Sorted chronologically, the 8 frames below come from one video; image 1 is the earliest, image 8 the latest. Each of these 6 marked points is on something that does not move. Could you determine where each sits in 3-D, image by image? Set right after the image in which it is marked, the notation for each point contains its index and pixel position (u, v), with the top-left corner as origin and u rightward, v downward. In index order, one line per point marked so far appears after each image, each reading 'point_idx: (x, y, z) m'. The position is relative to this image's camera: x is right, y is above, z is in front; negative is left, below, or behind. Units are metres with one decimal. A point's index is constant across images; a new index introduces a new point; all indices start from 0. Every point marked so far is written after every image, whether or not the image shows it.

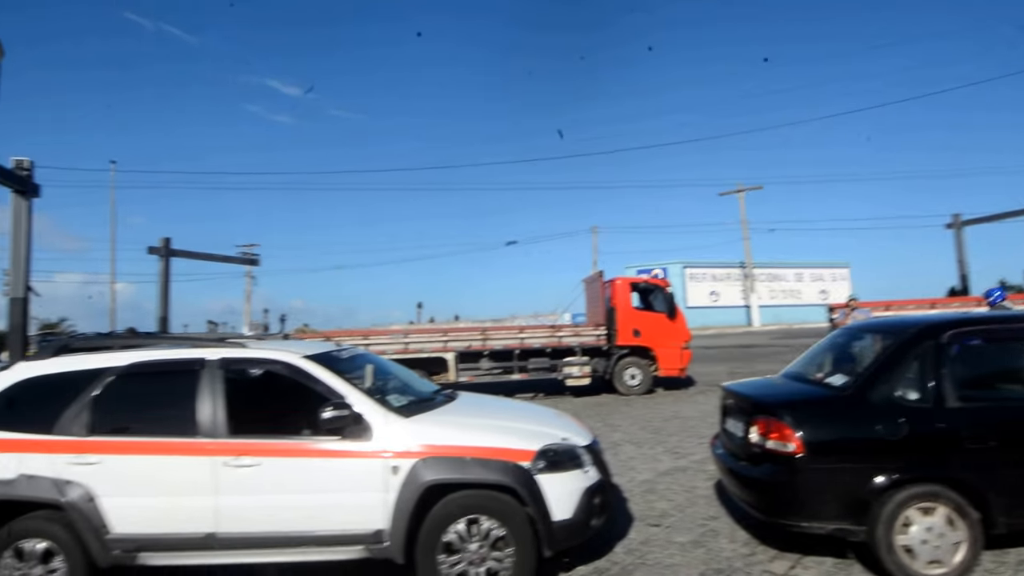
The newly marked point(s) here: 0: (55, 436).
0: (-2.9, -0.9, +4.3) m
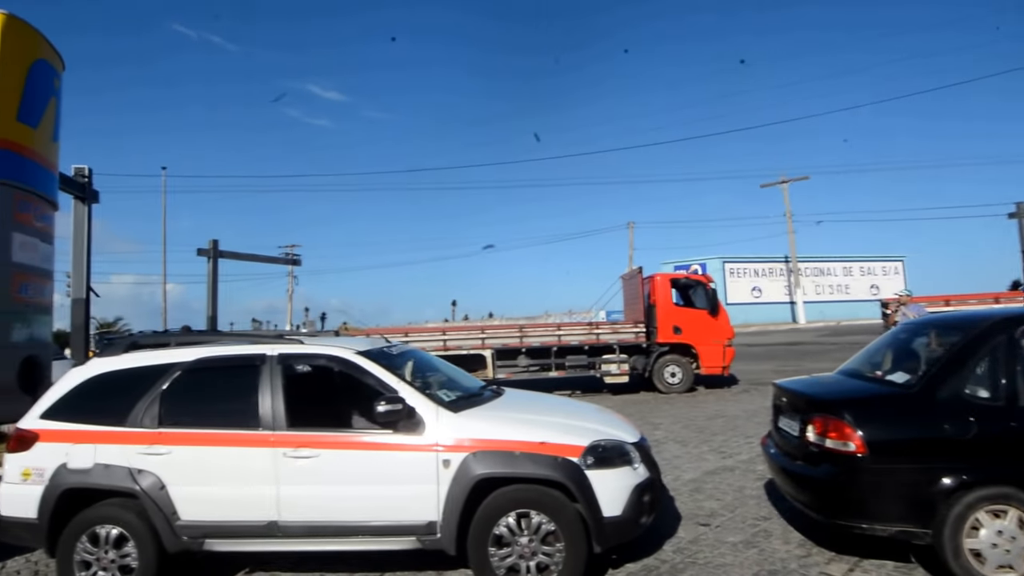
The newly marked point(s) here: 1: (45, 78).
0: (-2.6, -0.9, +4.5) m
1: (-8.0, +3.6, +11.3) m
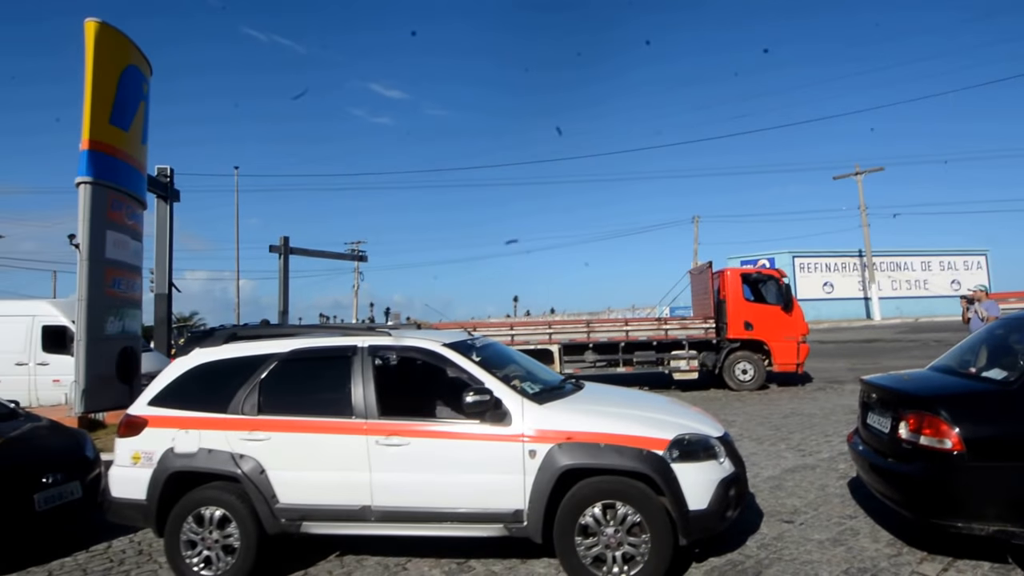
0: (-2.0, -0.9, +4.8) m
1: (-6.8, +3.6, +12.0) m
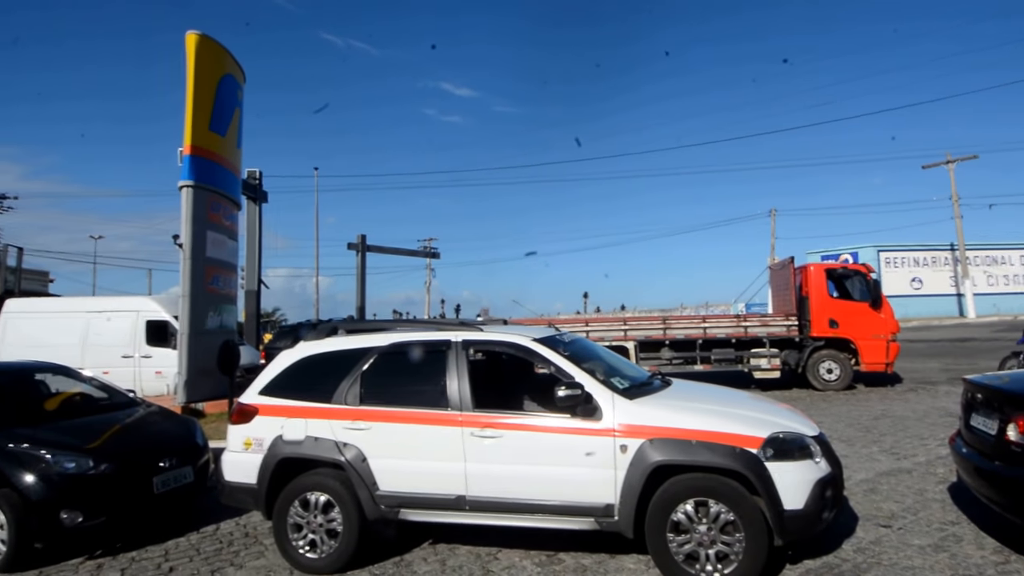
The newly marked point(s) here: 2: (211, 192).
0: (-1.3, -0.9, +5.0) m
1: (-5.4, +3.7, +12.7) m
2: (-5.3, +1.7, +11.9) m
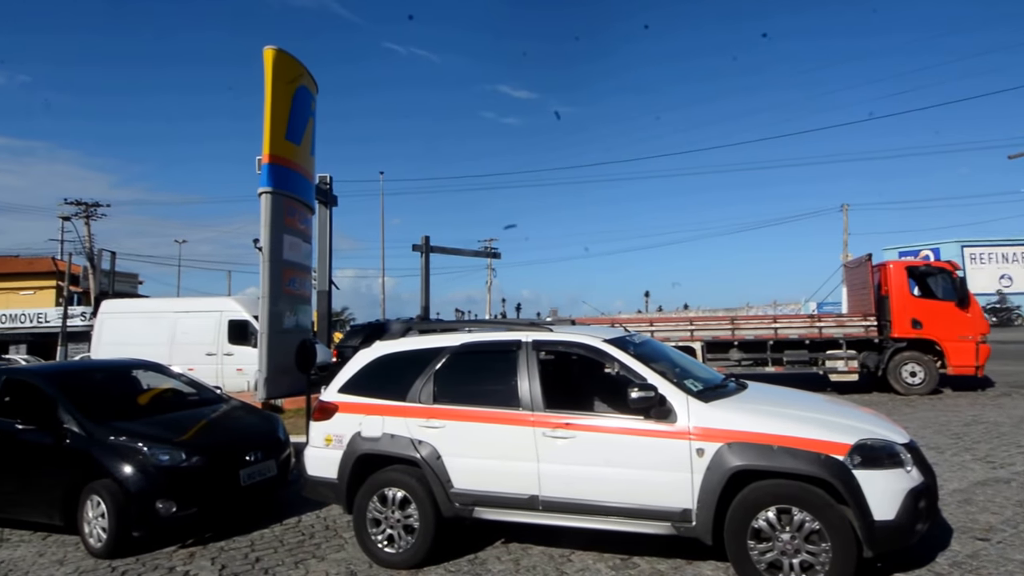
0: (-0.8, -0.9, +5.1) m
1: (-4.1, +3.7, +13.1) m
2: (-4.1, +1.7, +12.3) m
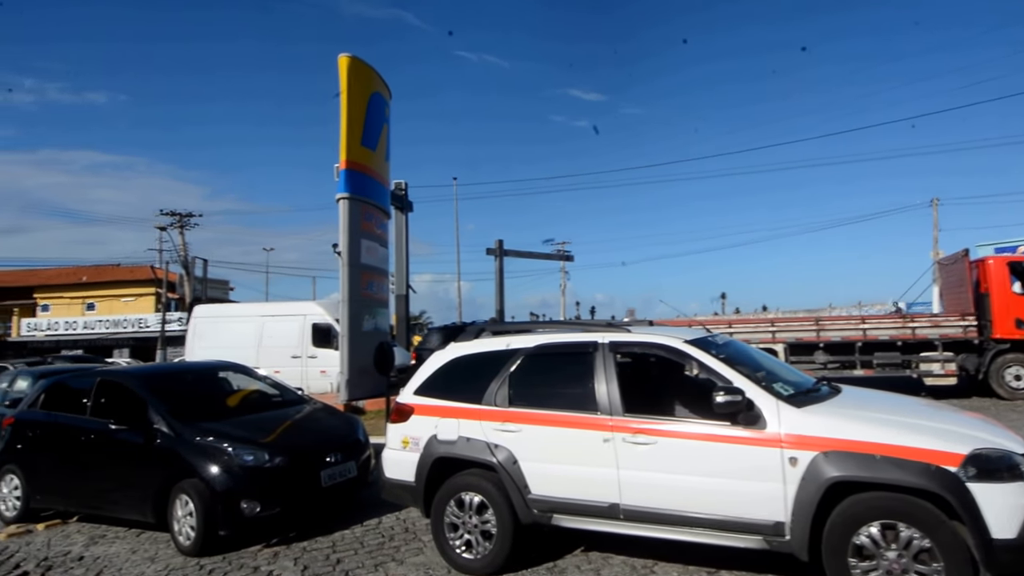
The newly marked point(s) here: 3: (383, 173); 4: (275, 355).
0: (-0.2, -0.9, +5.1) m
1: (-2.7, +3.6, +13.4) m
2: (-2.8, +1.6, +12.6) m
3: (-2.6, +2.3, +13.6) m
4: (-6.0, -1.7, +17.1) m
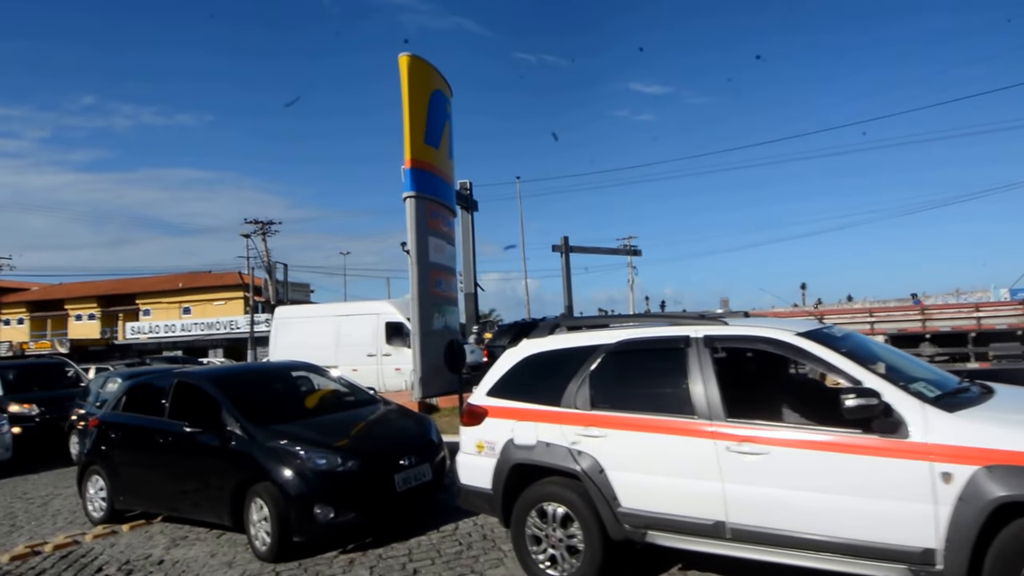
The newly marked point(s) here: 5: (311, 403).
0: (+0.4, -0.8, +4.6) m
1: (-1.4, +3.7, +13.1) m
2: (-1.5, +1.6, +12.3) m
3: (-1.3, +2.4, +13.4) m
4: (-4.2, -1.7, +17.1) m
5: (-2.5, -1.4, +8.2) m
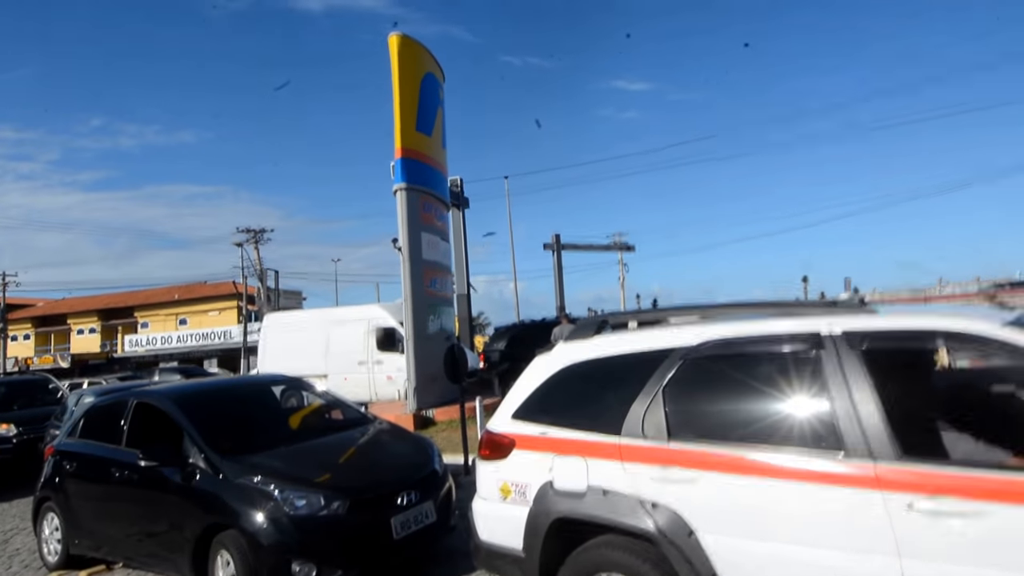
0: (+0.6, -0.7, +3.2) m
1: (-1.3, +3.7, +11.7) m
2: (-1.4, +1.7, +10.9) m
3: (-1.2, +2.4, +11.9) m
4: (-4.1, -1.8, +15.6) m
5: (-2.3, -1.4, +6.7) m
